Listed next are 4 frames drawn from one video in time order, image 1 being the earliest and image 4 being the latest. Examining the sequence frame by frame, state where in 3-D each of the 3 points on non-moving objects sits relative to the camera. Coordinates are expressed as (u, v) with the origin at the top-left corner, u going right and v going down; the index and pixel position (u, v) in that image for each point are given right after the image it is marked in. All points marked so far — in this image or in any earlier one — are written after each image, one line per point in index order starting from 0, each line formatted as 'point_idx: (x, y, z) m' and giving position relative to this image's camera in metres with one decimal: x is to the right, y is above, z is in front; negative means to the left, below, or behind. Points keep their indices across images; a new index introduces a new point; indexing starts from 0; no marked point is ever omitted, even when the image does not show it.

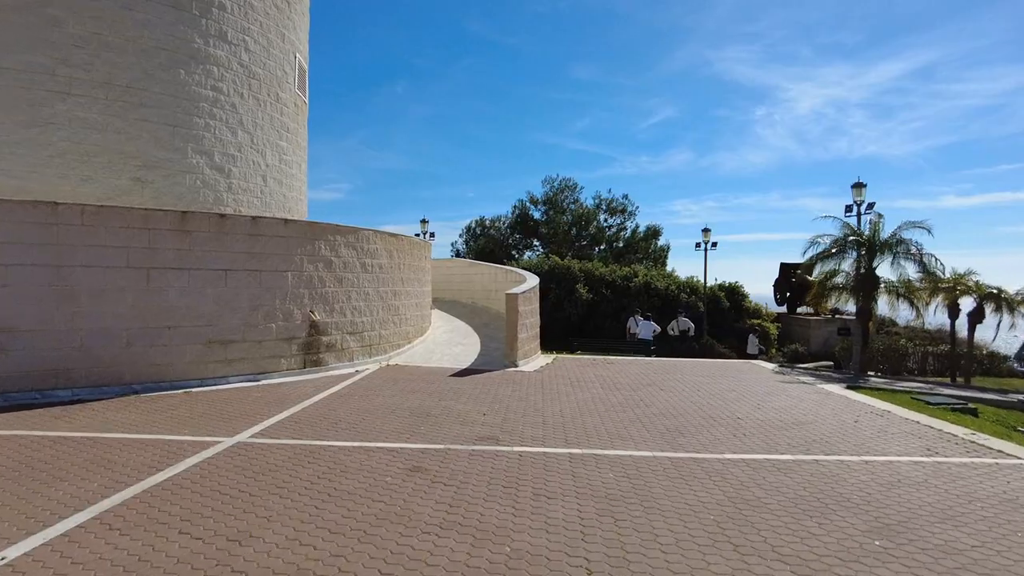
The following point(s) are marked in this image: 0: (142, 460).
0: (-2.6, -1.2, +5.1) m
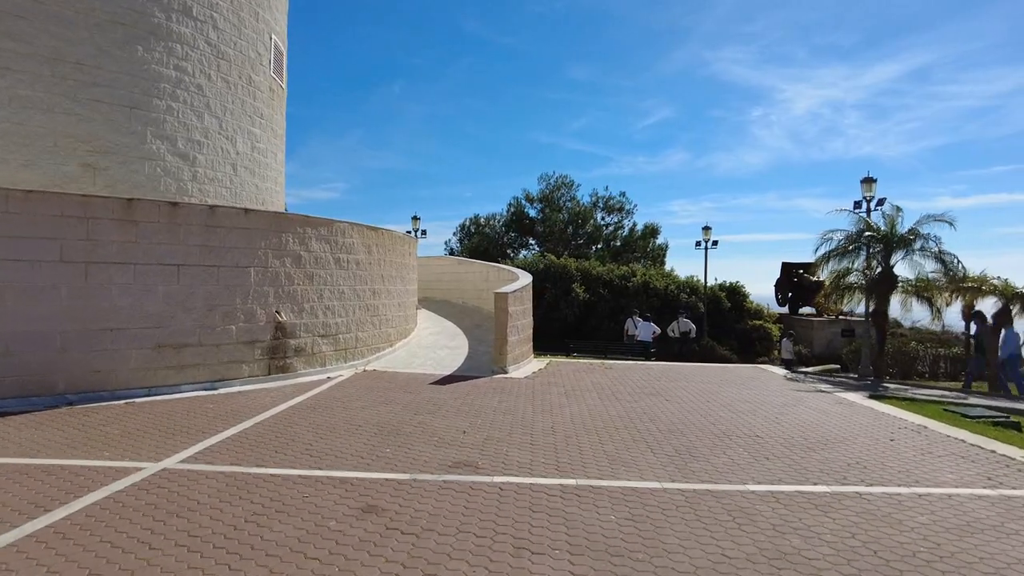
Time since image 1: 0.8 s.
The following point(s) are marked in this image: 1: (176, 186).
0: (-2.8, -1.2, +4.2) m
1: (-4.9, +1.5, +10.5) m
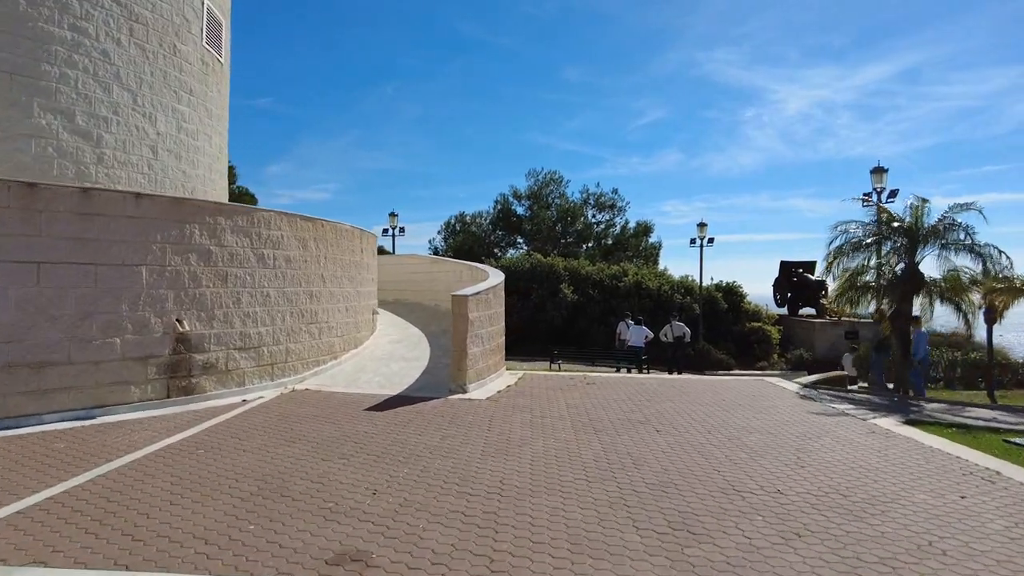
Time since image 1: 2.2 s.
0: (-3.2, -1.2, +2.5) m
1: (-5.3, +1.4, +8.8) m
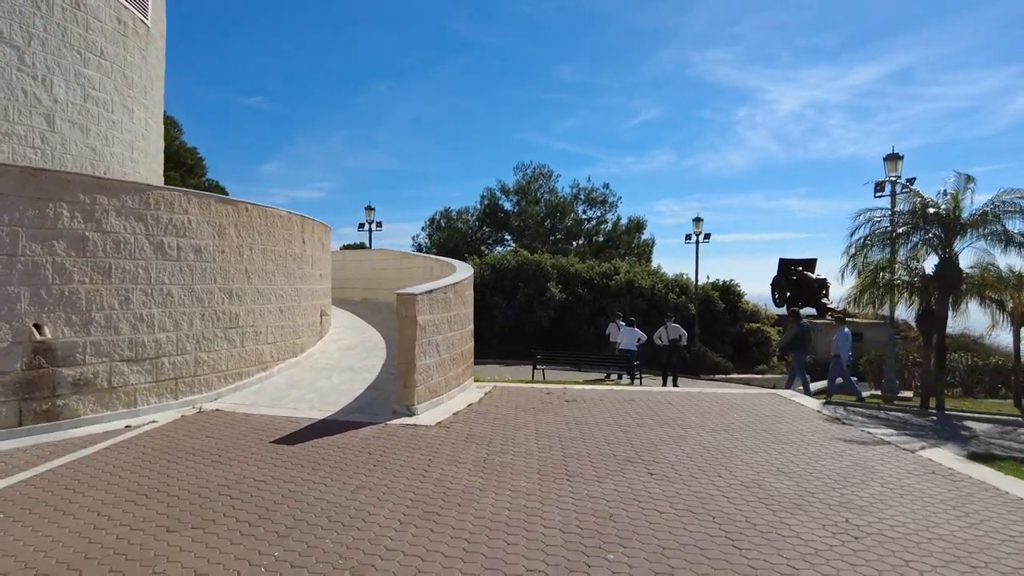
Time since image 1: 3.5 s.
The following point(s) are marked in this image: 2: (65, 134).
0: (-3.5, -1.2, +0.9) m
1: (-5.7, +1.5, +7.2) m
2: (-5.3, +1.8, +8.5) m
